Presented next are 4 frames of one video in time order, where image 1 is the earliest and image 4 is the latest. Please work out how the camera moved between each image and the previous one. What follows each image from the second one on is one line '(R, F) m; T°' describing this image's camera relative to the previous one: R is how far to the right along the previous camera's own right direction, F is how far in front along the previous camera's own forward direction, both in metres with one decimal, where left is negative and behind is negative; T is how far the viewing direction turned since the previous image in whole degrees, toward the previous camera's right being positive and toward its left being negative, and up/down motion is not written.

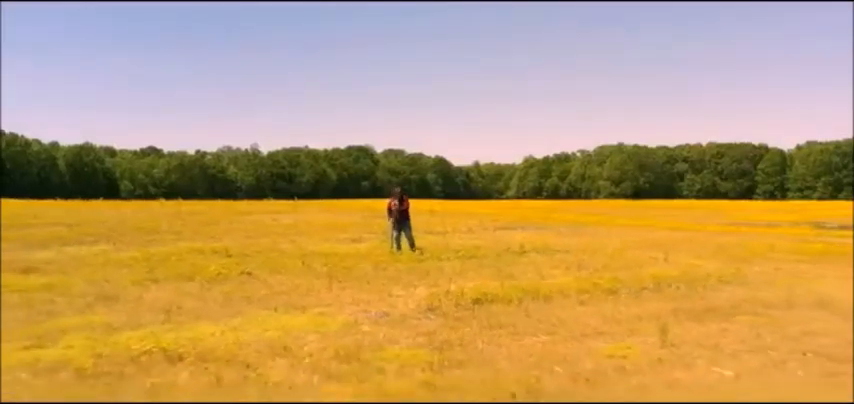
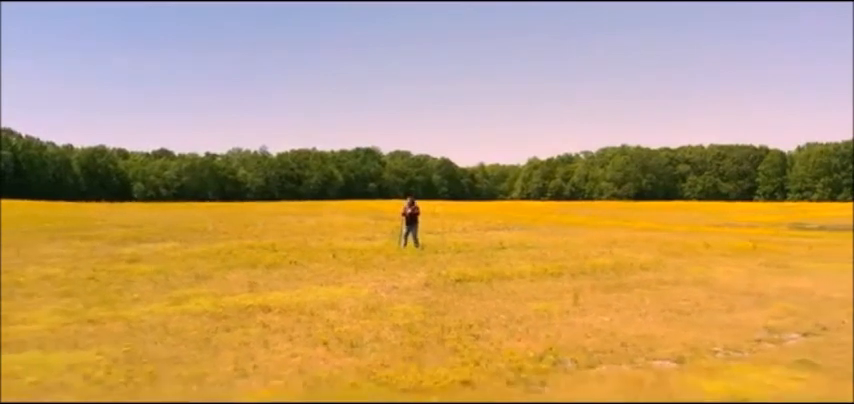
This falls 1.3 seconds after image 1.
(+0.1, -2.3) m; 0°
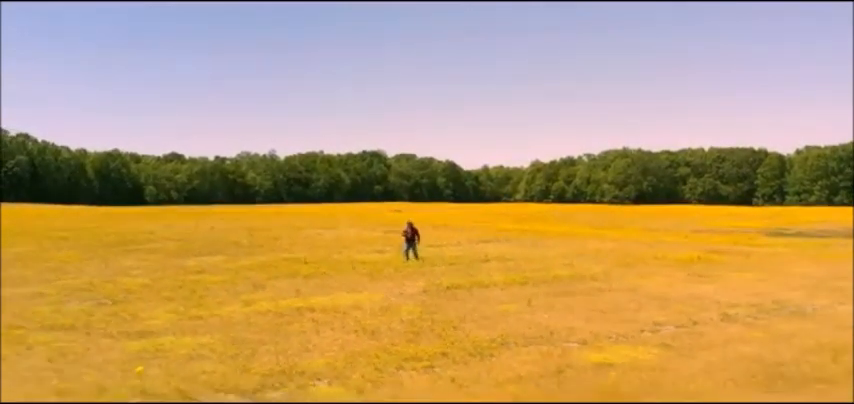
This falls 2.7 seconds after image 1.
(+0.1, -2.7) m; 0°
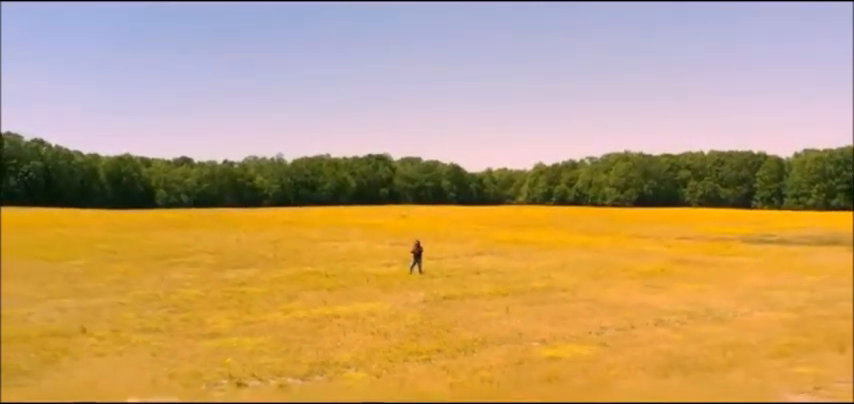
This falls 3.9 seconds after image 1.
(+0.1, -2.5) m; 0°
